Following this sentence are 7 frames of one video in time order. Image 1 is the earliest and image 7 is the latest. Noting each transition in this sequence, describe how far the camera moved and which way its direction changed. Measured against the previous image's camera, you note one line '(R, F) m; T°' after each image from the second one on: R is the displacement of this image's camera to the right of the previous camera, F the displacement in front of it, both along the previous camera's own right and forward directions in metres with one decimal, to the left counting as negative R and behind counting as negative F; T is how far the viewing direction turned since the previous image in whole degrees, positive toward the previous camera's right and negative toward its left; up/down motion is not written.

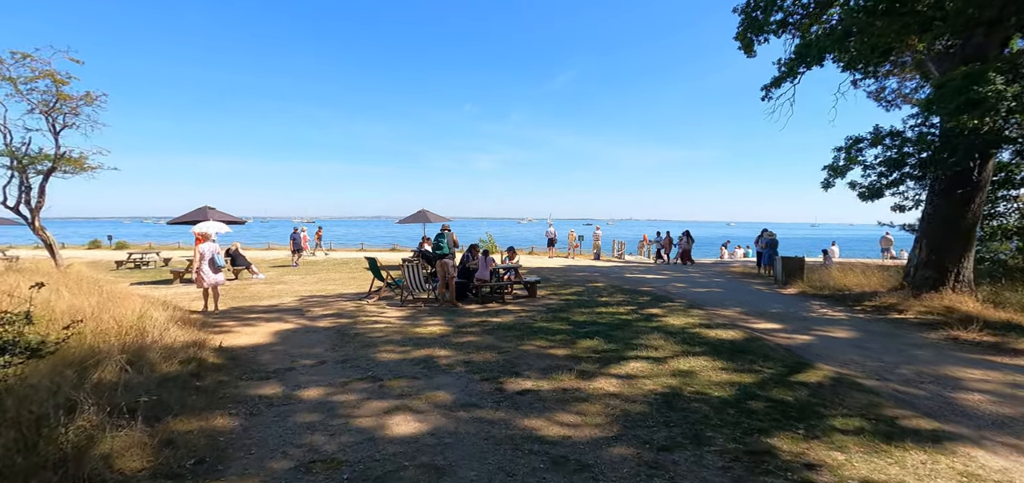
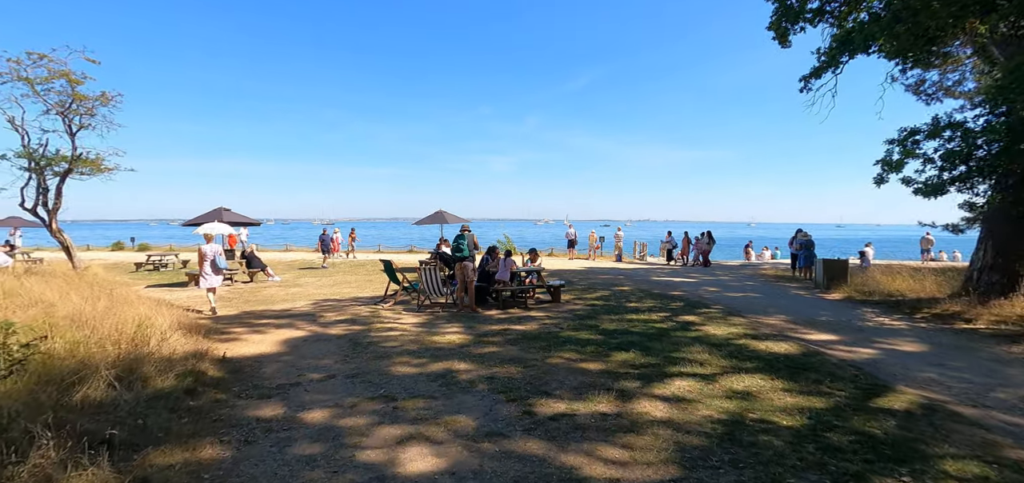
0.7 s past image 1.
(-0.1, +0.6) m; -2°
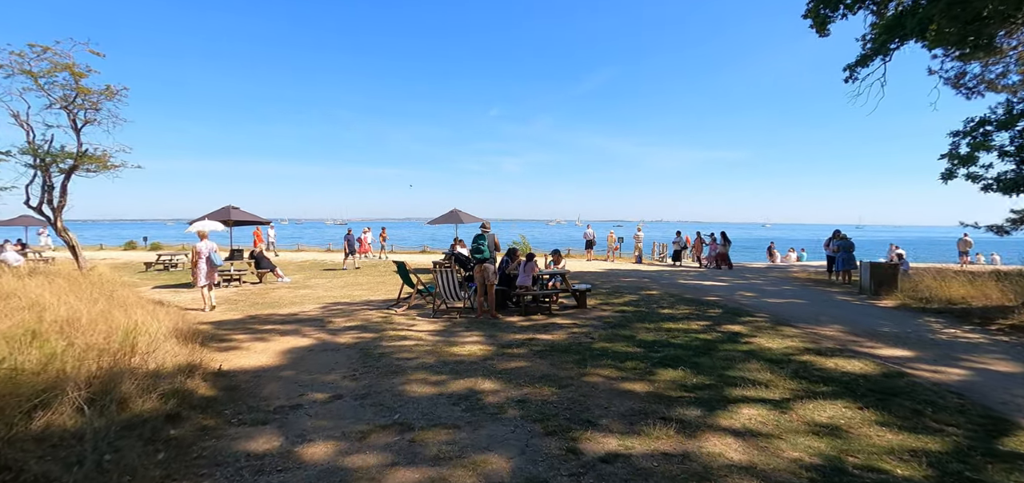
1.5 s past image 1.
(-0.2, +0.8) m; -1°
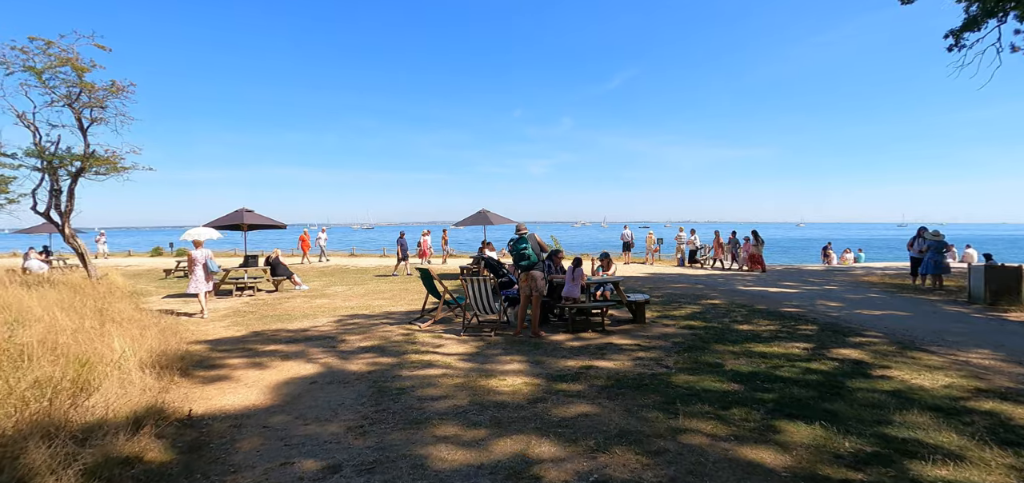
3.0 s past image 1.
(-0.3, +1.5) m; -3°
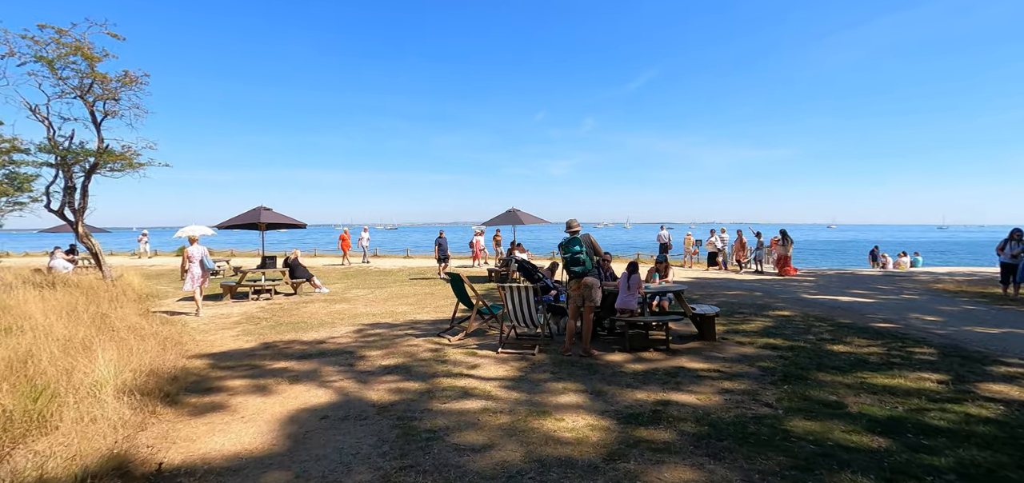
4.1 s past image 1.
(-0.3, +1.2) m; -2°
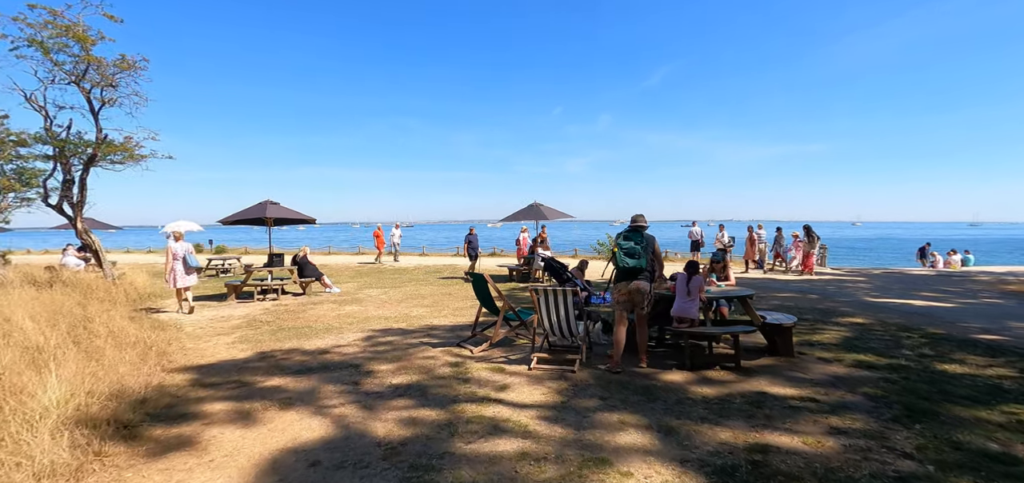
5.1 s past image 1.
(-0.2, +1.1) m; -2°
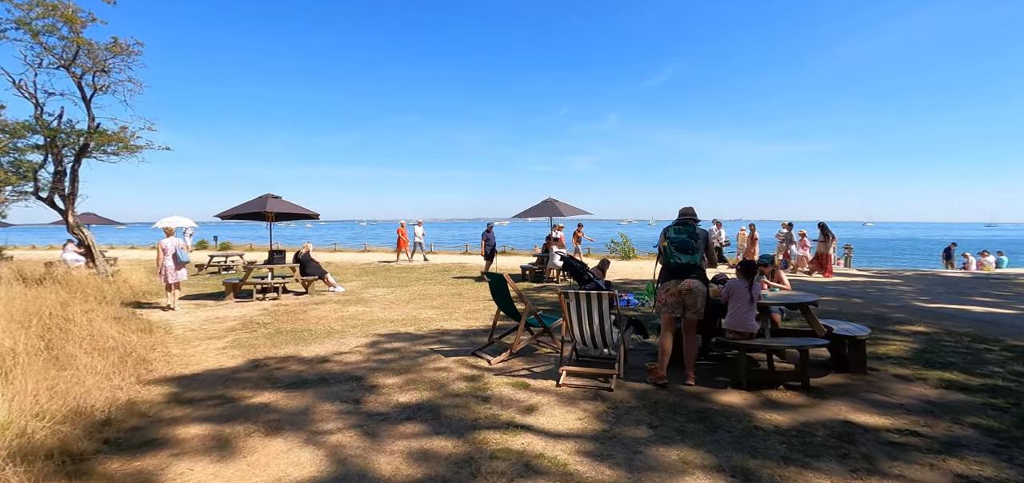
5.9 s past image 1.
(-0.2, +0.8) m; -1°
